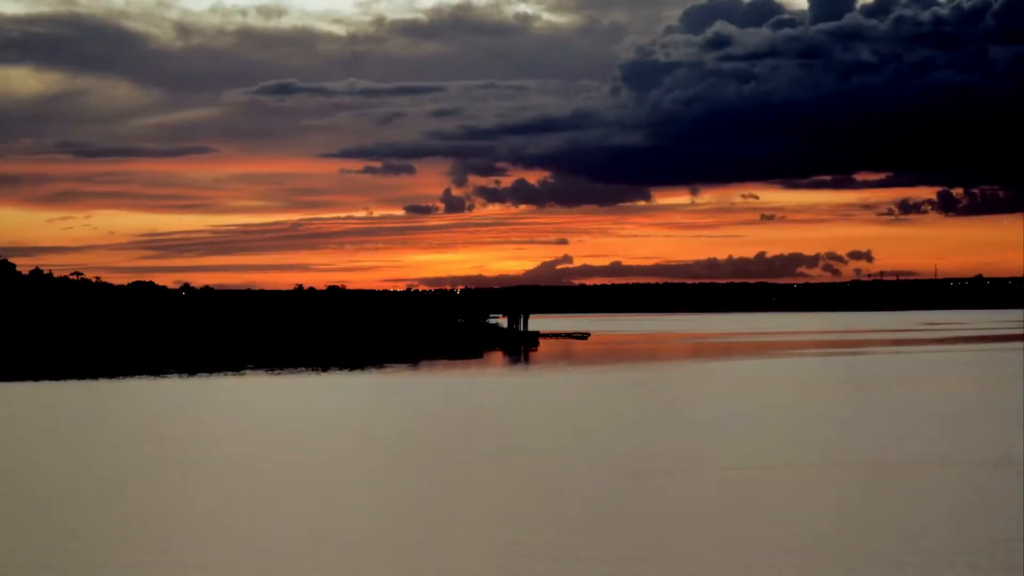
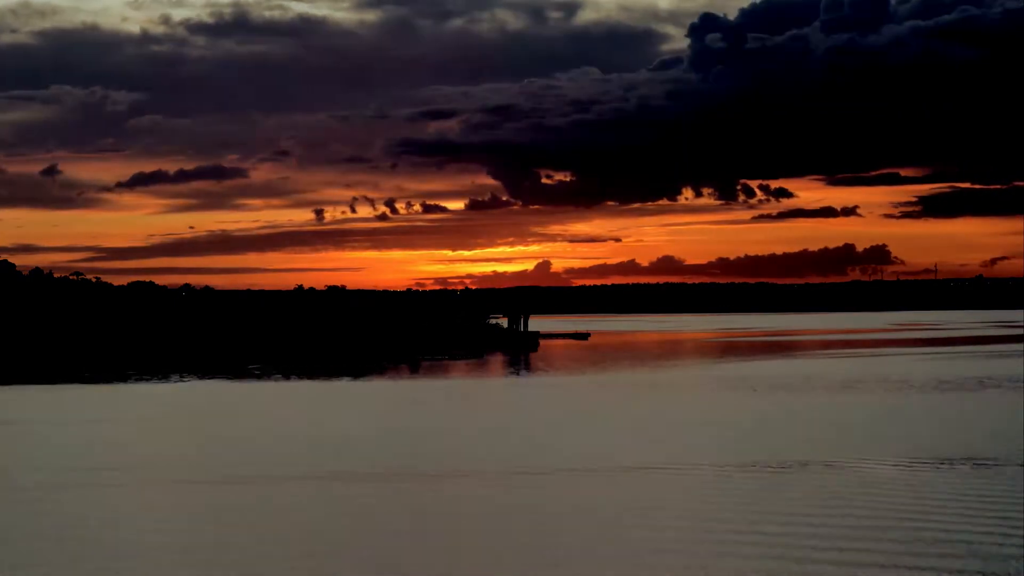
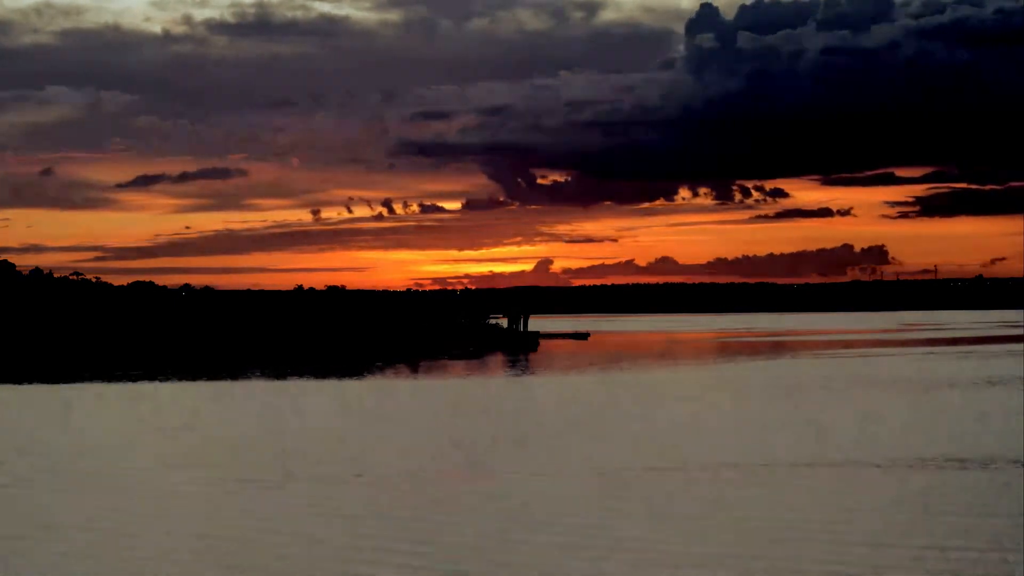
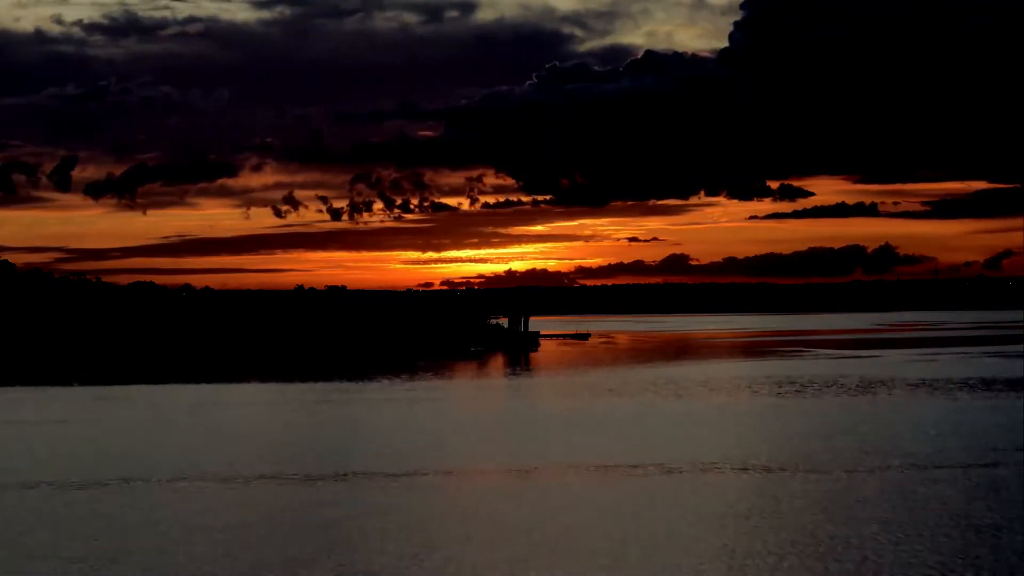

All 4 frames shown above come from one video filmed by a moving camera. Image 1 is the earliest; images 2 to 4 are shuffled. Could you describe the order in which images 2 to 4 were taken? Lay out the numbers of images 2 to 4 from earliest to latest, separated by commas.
3, 2, 4
